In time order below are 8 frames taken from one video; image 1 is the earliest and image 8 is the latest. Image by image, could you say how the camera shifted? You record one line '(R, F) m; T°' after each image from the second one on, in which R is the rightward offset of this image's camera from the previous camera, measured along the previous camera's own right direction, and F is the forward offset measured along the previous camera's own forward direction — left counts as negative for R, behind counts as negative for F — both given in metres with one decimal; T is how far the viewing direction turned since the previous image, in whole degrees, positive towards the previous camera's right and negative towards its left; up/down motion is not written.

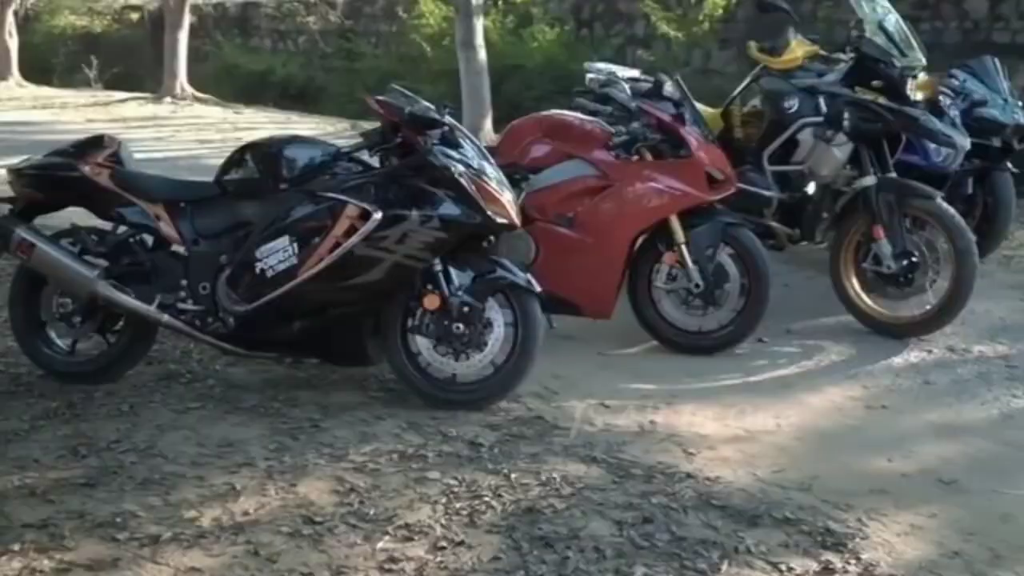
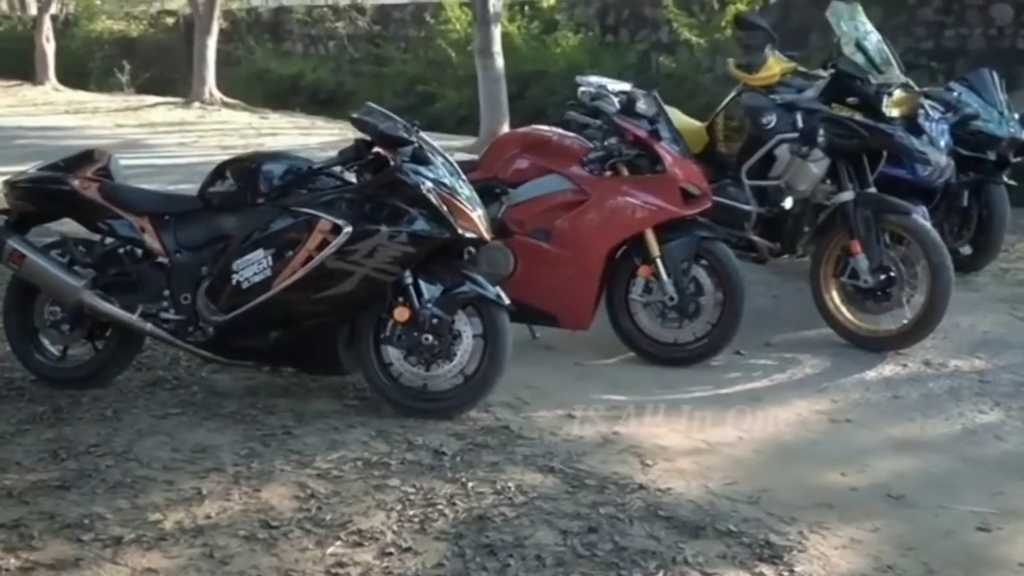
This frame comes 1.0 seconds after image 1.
(+0.3, -0.1) m; -2°
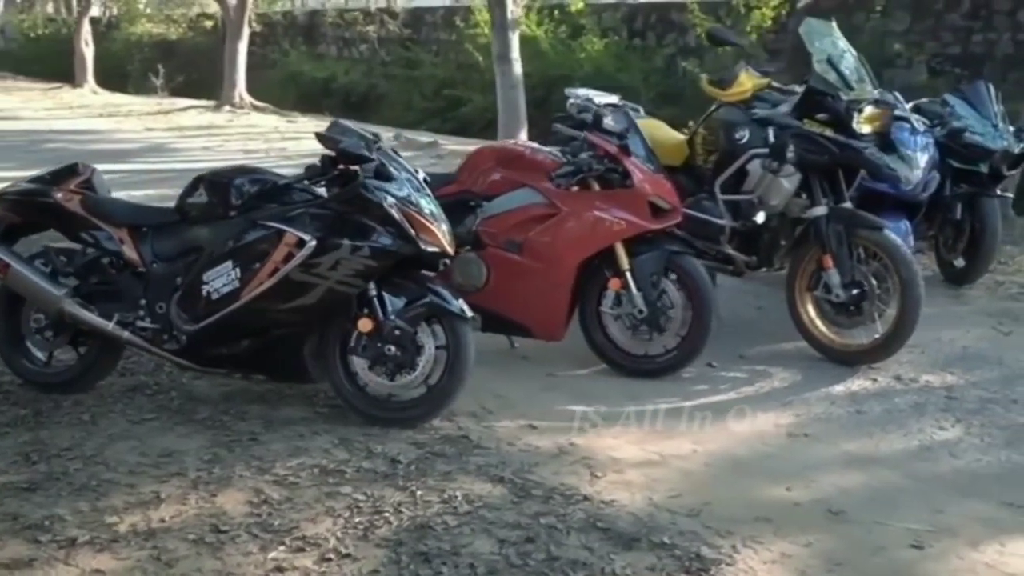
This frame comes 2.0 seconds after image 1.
(+0.4, -0.1) m; -3°
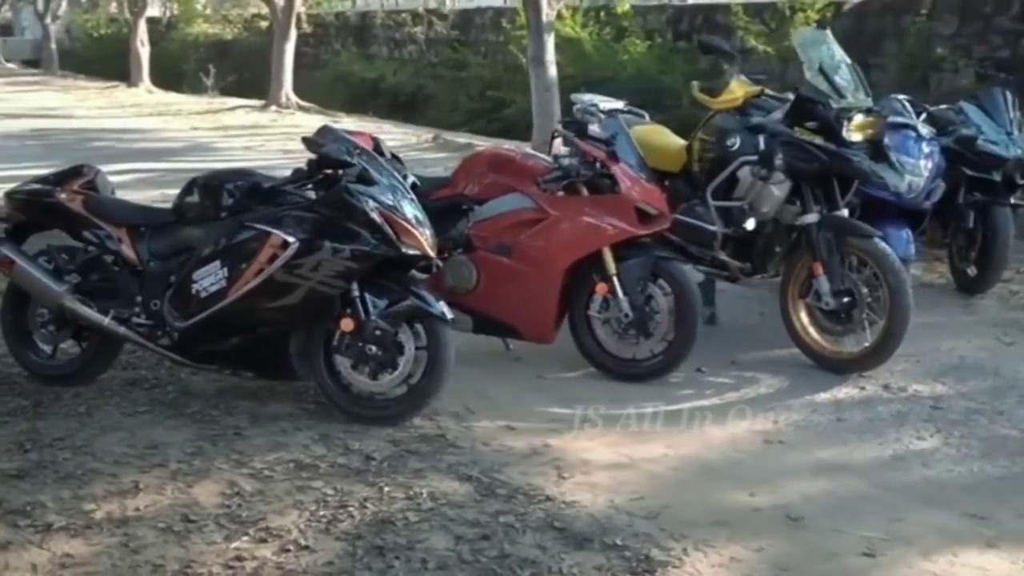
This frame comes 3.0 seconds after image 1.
(+0.4, -0.1) m; -3°
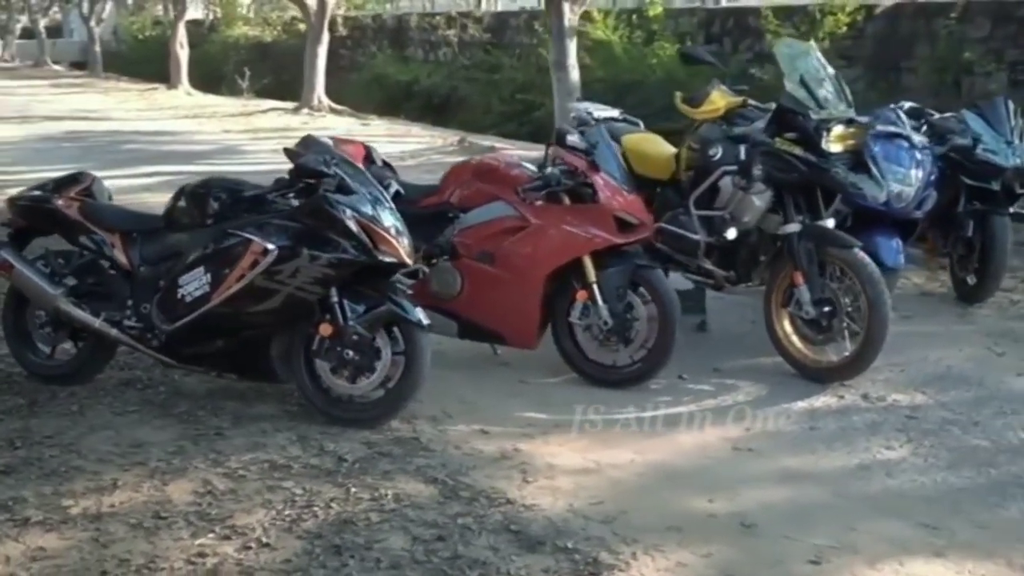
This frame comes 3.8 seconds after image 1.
(+0.3, -0.1) m; -3°
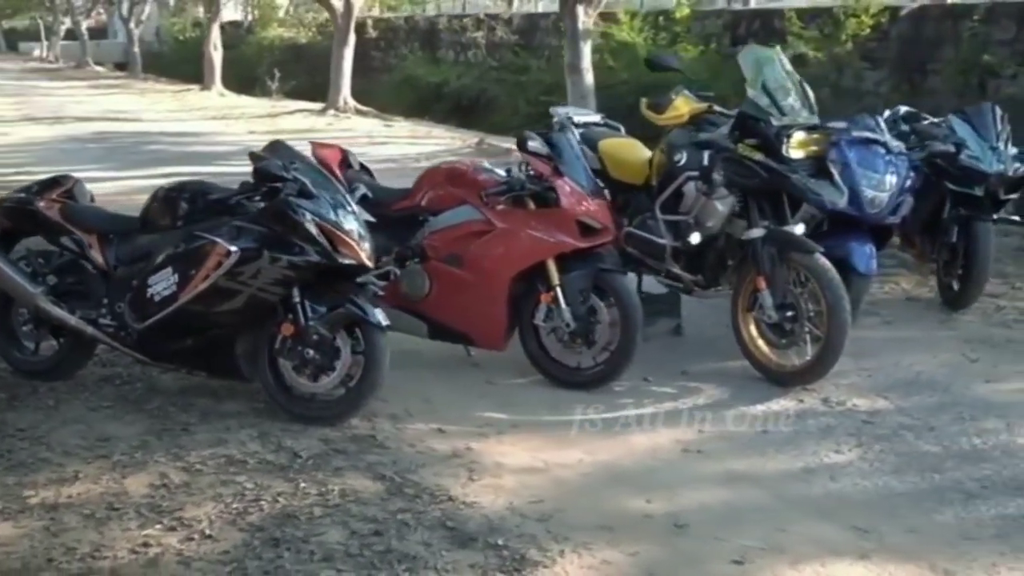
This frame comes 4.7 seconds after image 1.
(+0.4, -0.1) m; -3°
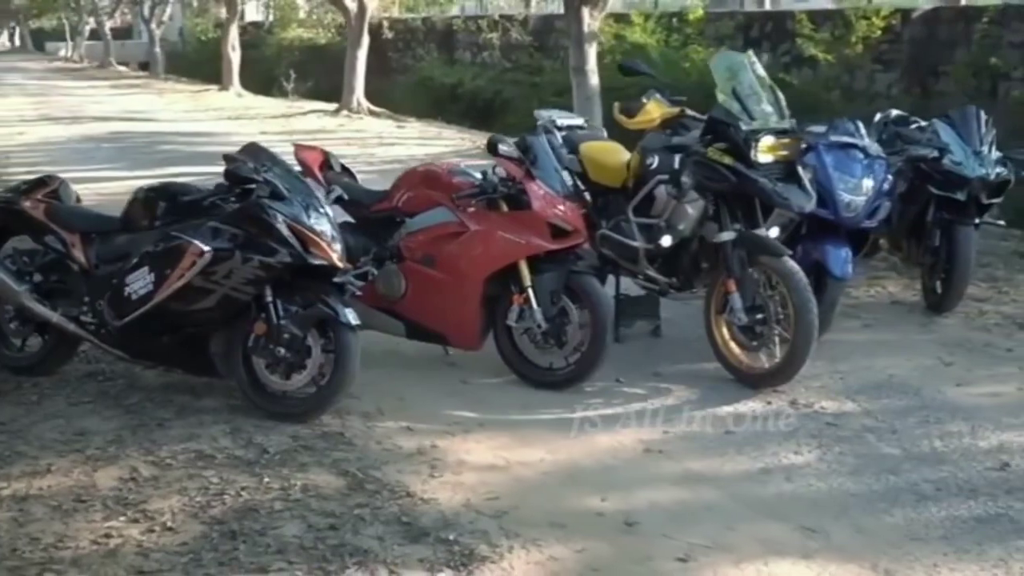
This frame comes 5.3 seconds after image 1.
(+0.3, -0.1) m; -2°
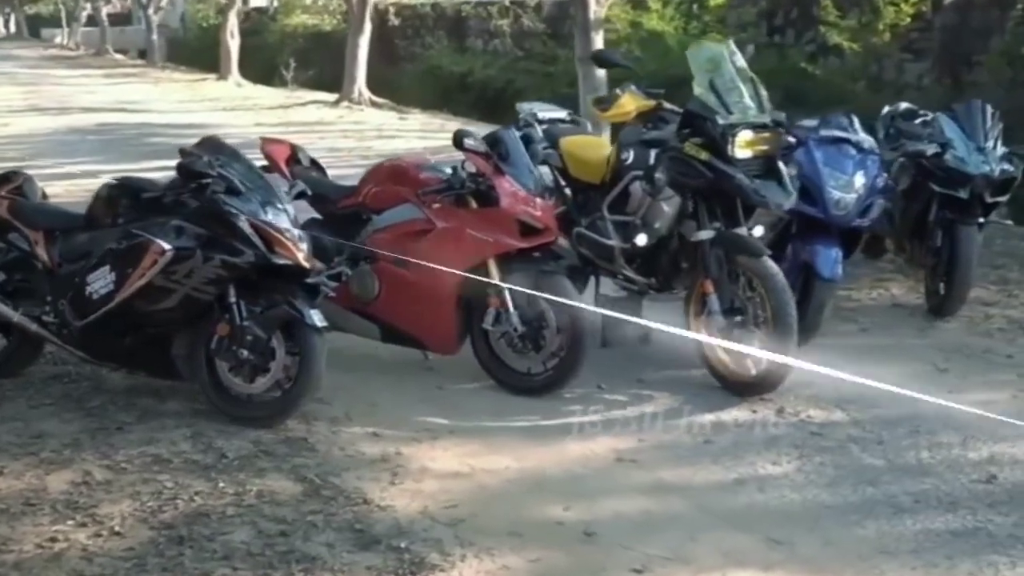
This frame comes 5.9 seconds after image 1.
(+0.2, +0.2) m; -1°
